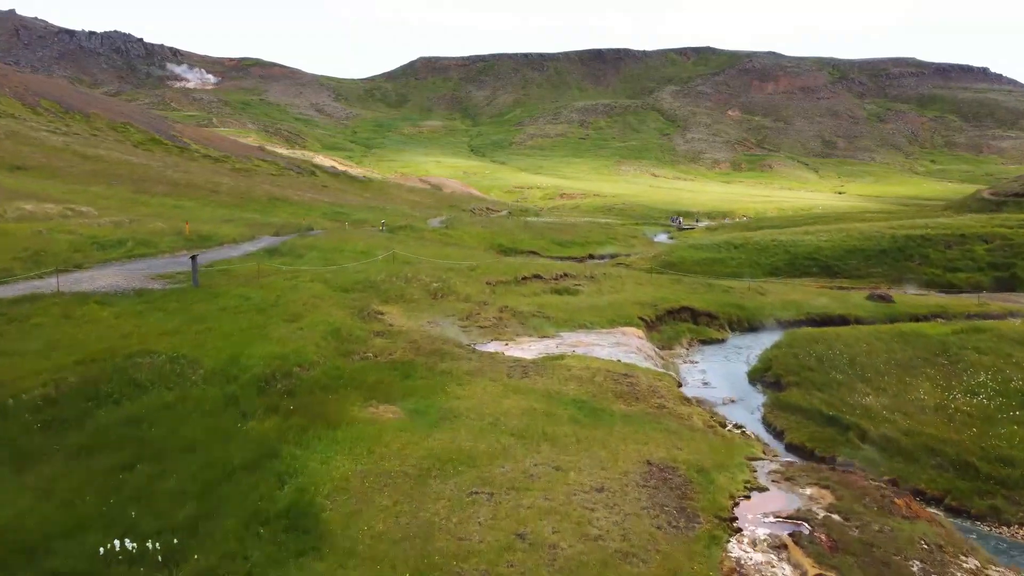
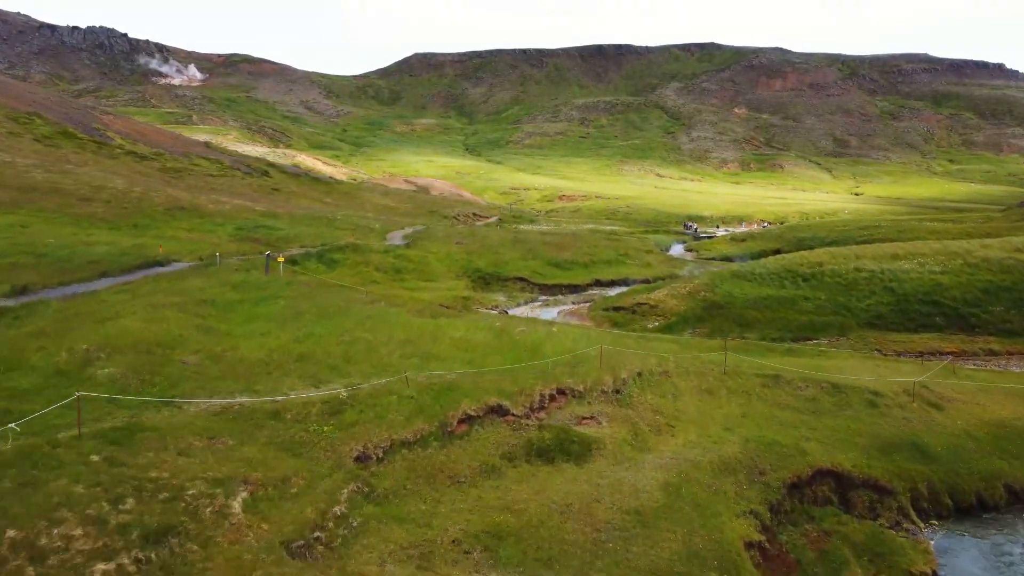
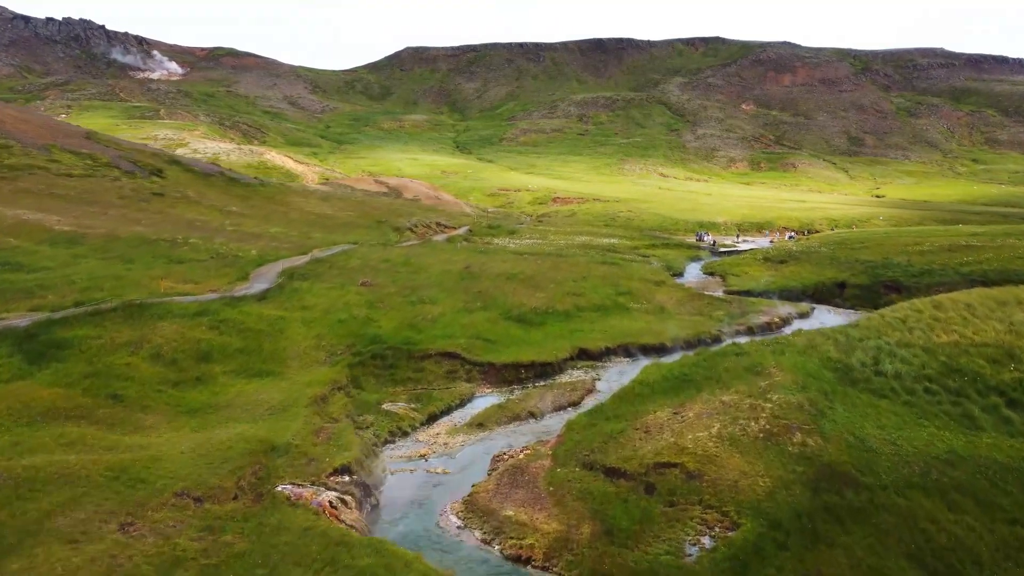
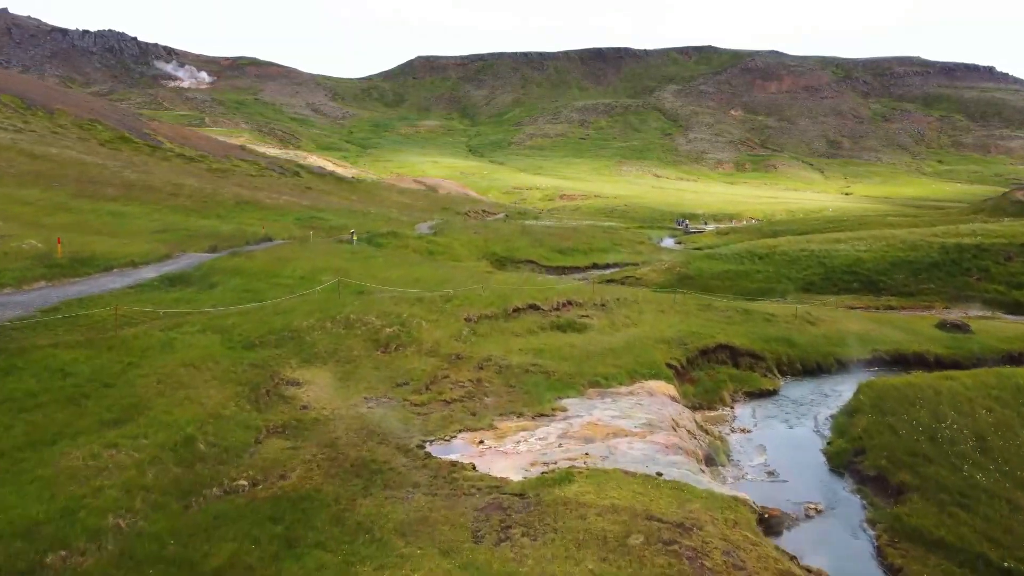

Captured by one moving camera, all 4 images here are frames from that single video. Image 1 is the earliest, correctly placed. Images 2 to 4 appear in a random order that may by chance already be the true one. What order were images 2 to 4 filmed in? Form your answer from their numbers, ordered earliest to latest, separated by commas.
4, 2, 3
